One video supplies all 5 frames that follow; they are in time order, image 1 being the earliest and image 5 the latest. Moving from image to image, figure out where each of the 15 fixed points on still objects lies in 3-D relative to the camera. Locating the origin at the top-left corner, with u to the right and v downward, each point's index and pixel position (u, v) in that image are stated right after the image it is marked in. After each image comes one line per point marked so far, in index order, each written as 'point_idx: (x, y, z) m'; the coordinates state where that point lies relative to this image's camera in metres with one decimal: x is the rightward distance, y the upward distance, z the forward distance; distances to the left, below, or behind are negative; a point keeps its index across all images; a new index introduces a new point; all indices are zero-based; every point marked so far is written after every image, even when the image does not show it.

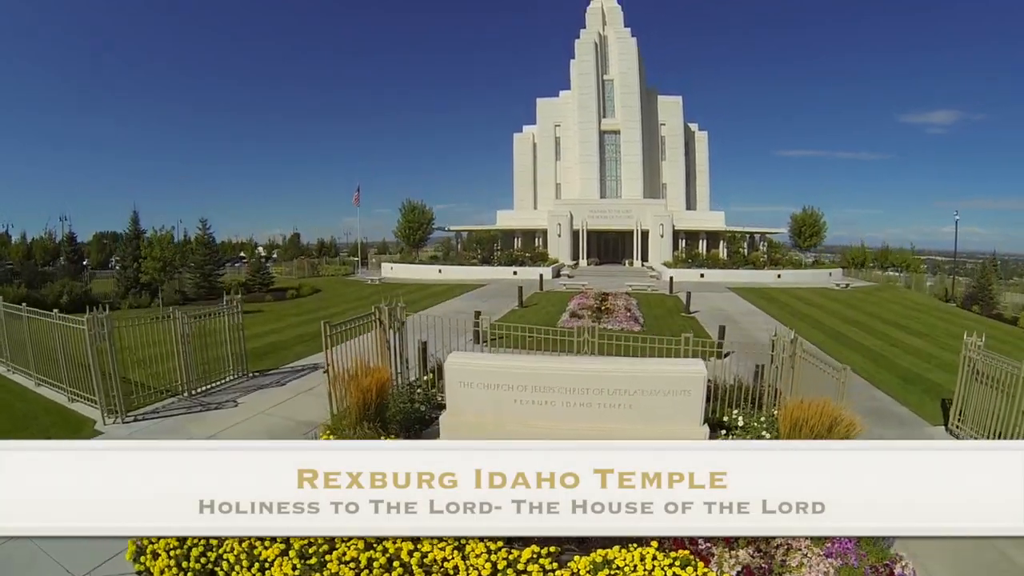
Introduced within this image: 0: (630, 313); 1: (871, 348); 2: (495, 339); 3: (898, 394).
0: (+3.6, -0.9, +14.8) m
1: (+10.3, -1.8, +14.1) m
2: (-0.4, -1.3, +11.2) m
3: (+7.7, -2.1, +10.0) m
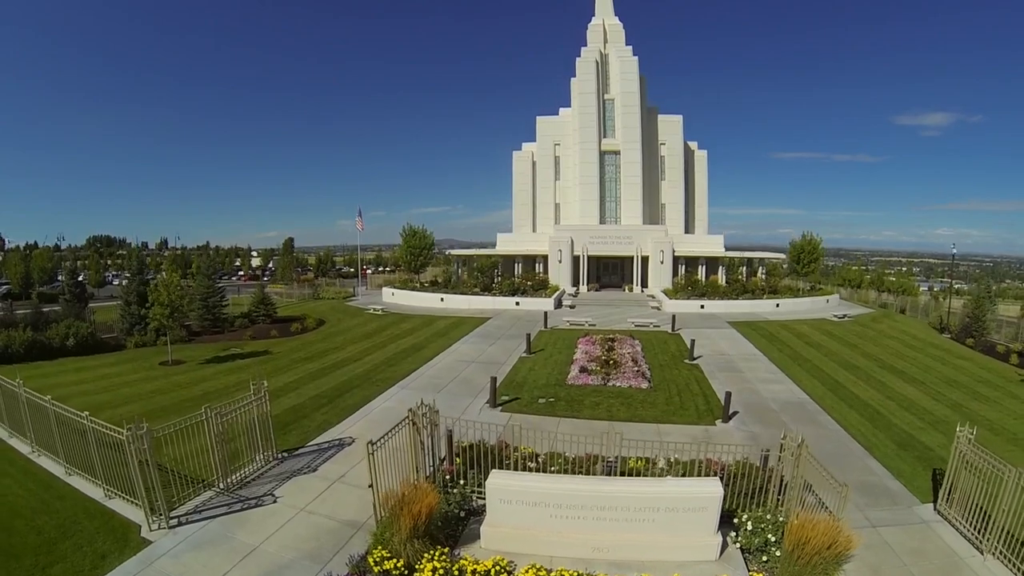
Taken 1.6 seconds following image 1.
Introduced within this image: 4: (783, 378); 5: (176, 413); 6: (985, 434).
0: (+3.9, -2.5, +15.2) m
1: (+10.6, -3.5, +14.6) m
2: (0.0, -2.9, +11.6) m
3: (+8.0, -3.7, +10.4) m
4: (+9.1, -3.0, +16.3) m
5: (-8.0, -3.2, +11.5) m
6: (+12.5, -3.9, +12.9) m
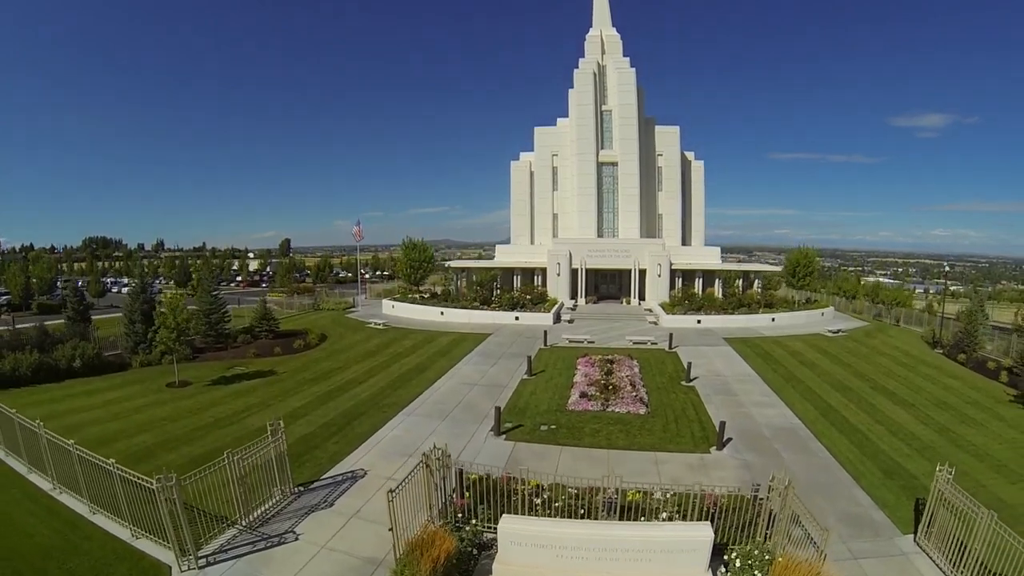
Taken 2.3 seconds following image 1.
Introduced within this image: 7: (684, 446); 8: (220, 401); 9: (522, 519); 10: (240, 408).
0: (+4.0, -3.4, +15.7) m
1: (+10.7, -4.3, +15.1) m
2: (0.0, -3.7, +12.1) m
3: (+8.1, -4.5, +10.9) m
4: (+9.1, -3.9, +16.8) m
5: (-8.0, -3.9, +11.9) m
6: (+12.6, -4.8, +13.5) m
7: (+4.4, -4.0, +12.5) m
8: (-9.5, -3.8, +15.6) m
9: (+0.1, -3.1, +6.6) m
10: (-8.3, -3.8, +14.6) m
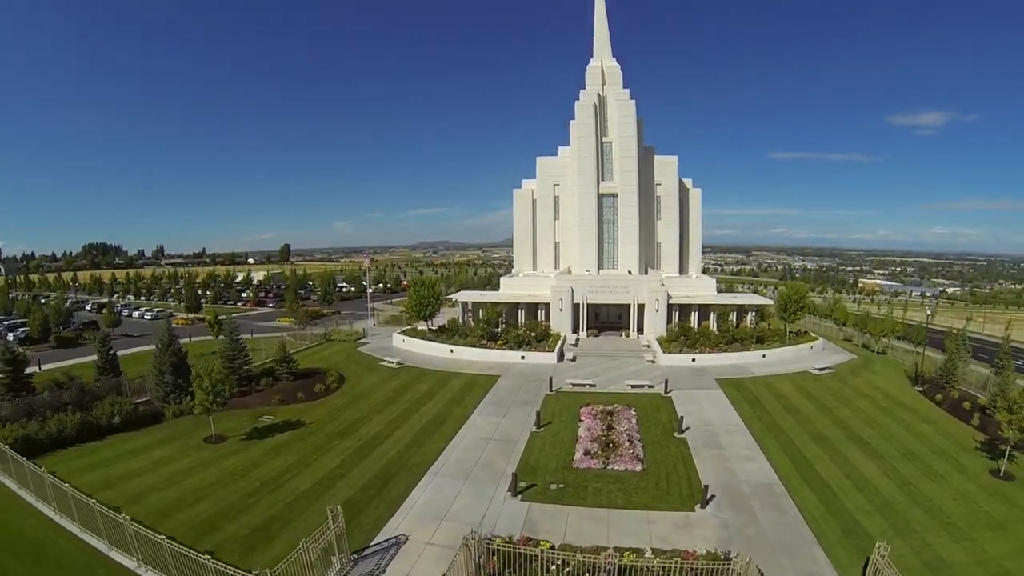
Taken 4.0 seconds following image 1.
0: (+4.4, -5.9, +17.7) m
1: (+11.1, -6.8, +17.1) m
2: (+0.5, -6.1, +14.1) m
3: (+8.5, -6.9, +13.0) m
4: (+9.6, -6.4, +18.9) m
5: (-7.5, -6.2, +14.0) m
6: (+13.0, -7.2, +15.5) m
7: (+4.8, -6.4, +14.5) m
8: (-9.1, -6.2, +17.7) m
9: (+0.6, -5.4, +8.7) m
10: (-7.8, -6.1, +16.7) m
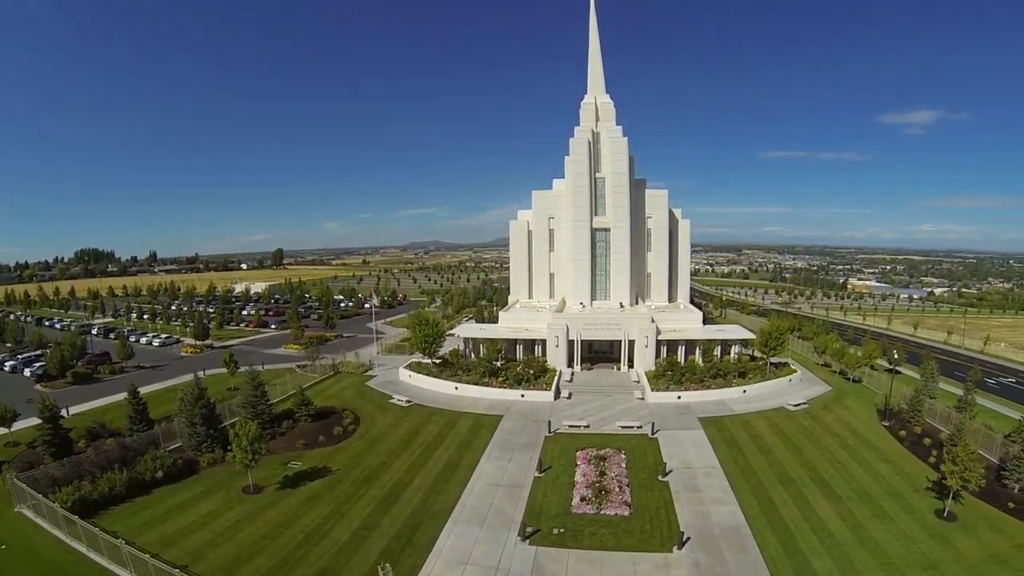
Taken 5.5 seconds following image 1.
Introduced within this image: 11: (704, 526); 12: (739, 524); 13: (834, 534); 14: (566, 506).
0: (+4.6, -8.7, +20.6) m
1: (+11.4, -9.7, +20.1) m
2: (+0.8, -8.8, +17.0) m
3: (+8.8, -9.6, +15.9) m
4: (+9.8, -9.4, +21.8) m
5: (-7.2, -8.9, +16.7) m
6: (+13.3, -10.1, +18.5) m
7: (+5.1, -9.2, +17.4) m
8: (-8.8, -8.9, +20.4) m
9: (+1.0, -8.0, +11.6) m
10: (-7.6, -8.9, +19.4) m
11: (+7.5, -9.3, +19.1) m
12: (+9.1, -9.4, +19.5) m
13: (+13.1, -10.0, +19.9) m
14: (+2.2, -8.8, +19.7) m
